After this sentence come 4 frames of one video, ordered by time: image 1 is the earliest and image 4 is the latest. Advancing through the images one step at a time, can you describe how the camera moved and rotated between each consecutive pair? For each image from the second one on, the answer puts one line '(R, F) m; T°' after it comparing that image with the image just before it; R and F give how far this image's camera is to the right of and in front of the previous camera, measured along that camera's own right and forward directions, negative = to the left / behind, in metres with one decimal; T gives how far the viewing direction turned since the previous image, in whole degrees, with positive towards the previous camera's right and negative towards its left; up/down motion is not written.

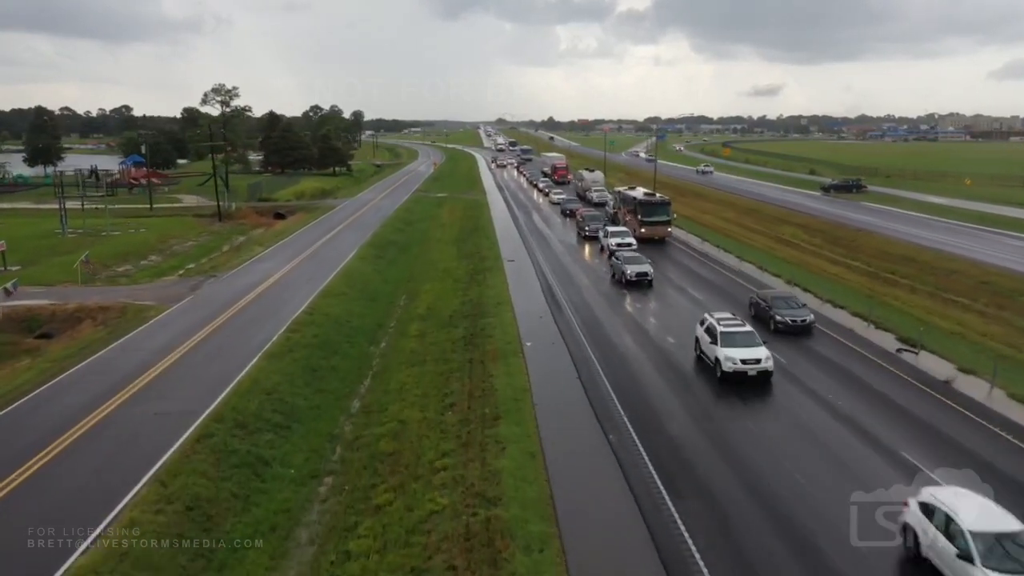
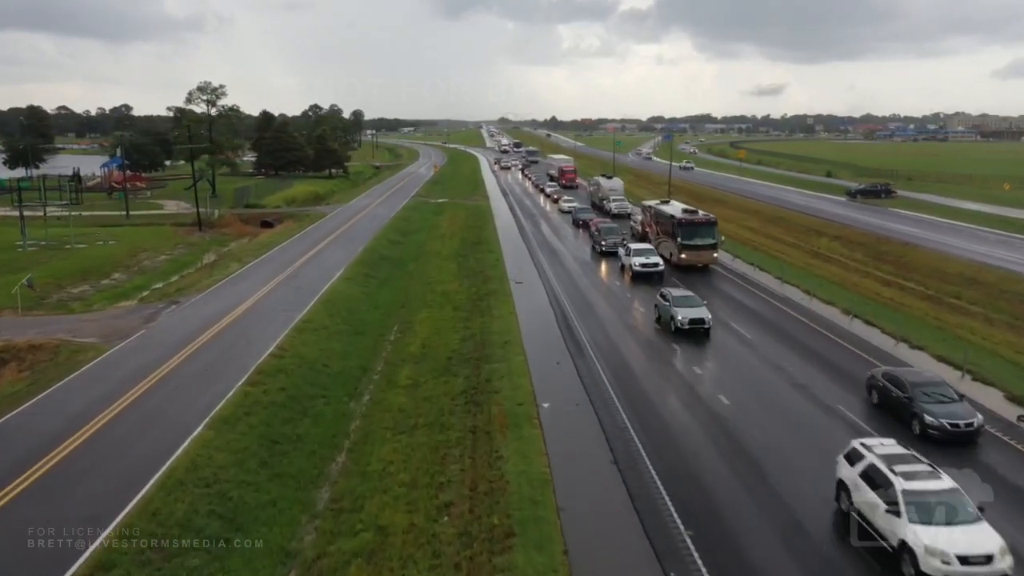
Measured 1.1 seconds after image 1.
(-0.3, +5.5) m; 0°
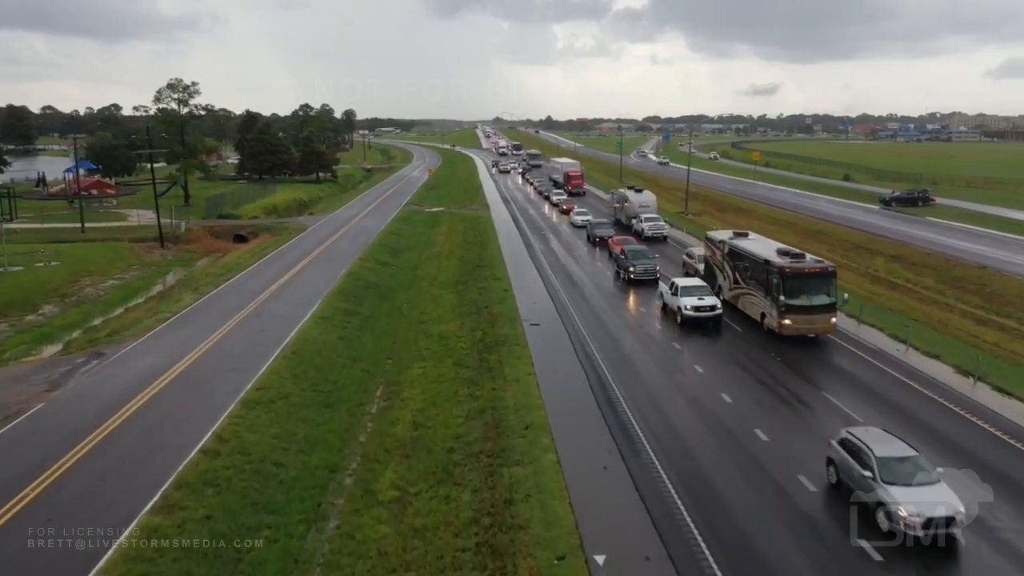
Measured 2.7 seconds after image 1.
(-0.7, +7.3) m; 0°
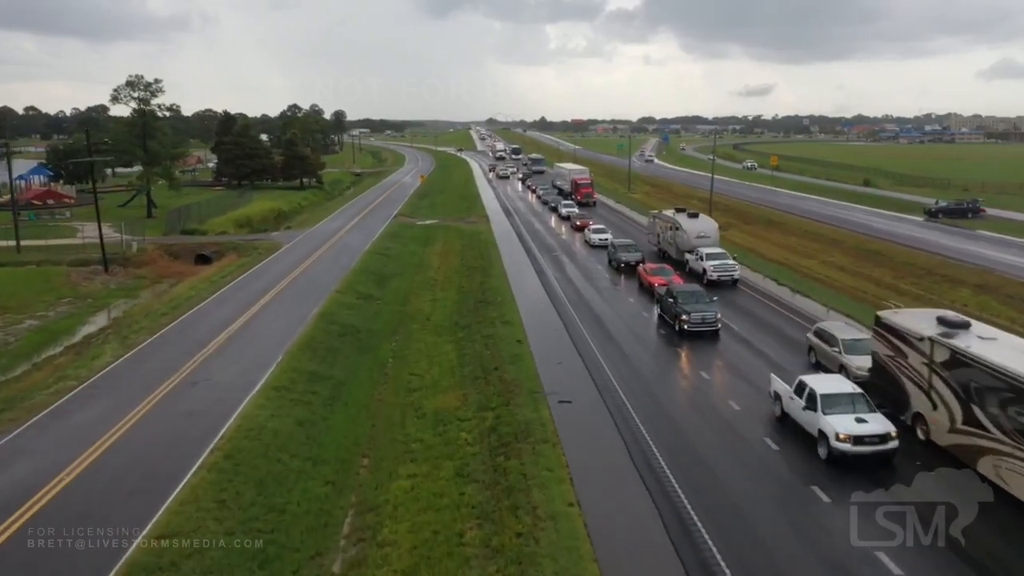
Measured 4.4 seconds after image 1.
(-0.8, +8.0) m; 0°
